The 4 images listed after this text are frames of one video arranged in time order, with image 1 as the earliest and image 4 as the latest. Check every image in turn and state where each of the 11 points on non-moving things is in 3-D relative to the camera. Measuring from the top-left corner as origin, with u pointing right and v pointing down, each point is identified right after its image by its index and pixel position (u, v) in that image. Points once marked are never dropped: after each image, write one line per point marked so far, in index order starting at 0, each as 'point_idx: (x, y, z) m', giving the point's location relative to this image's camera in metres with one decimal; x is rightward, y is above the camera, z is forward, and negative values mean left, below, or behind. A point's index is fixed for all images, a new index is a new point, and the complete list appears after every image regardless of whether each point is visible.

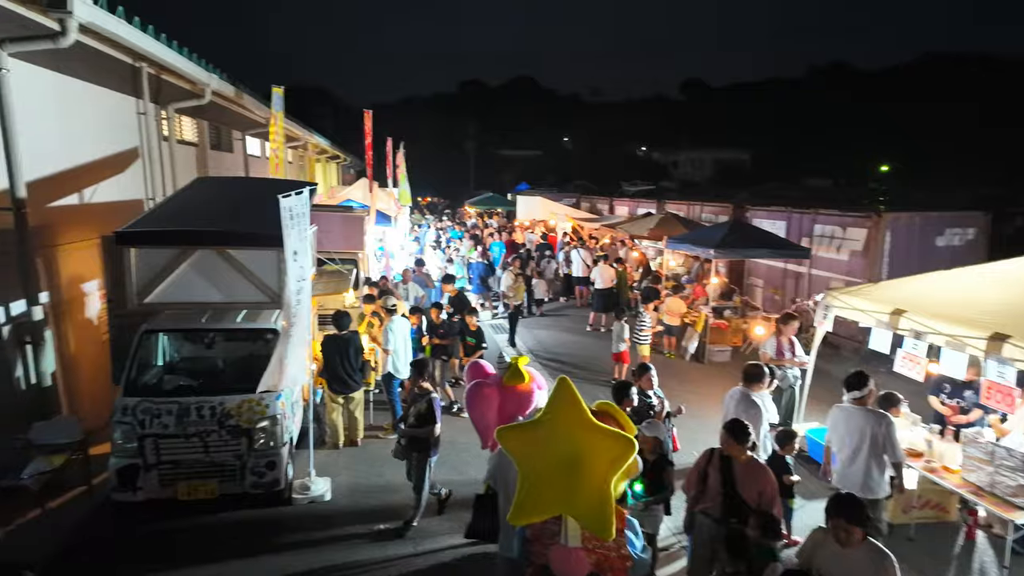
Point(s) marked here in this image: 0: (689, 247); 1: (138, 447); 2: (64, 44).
0: (+3.5, +0.8, +11.5) m
1: (-3.4, -1.5, +5.4) m
2: (-4.4, +2.4, +5.8) m
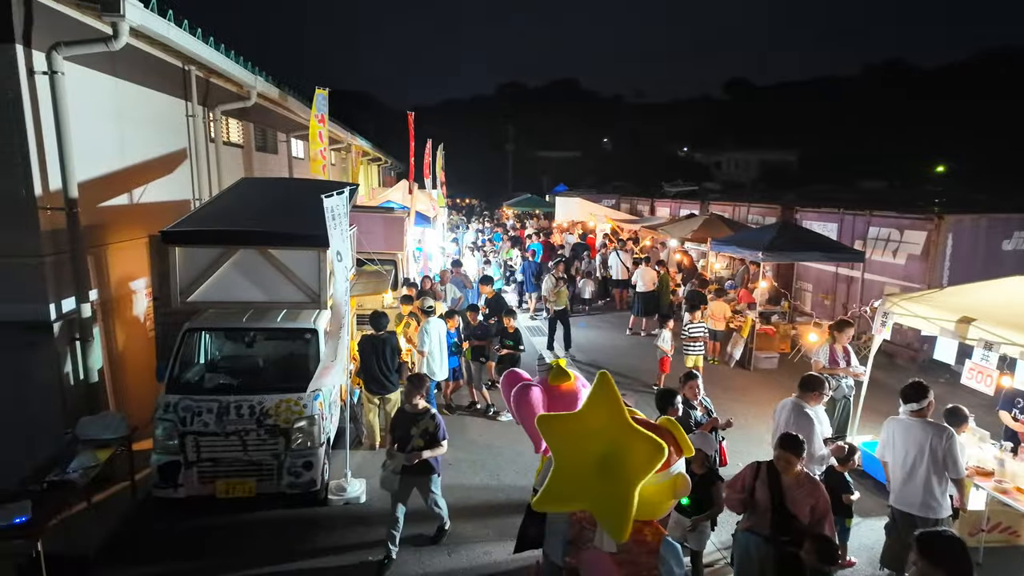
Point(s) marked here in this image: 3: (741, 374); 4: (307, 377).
0: (+4.2, +0.7, +11.1) m
1: (-3.1, -1.4, +5.5) m
2: (-4.0, +2.4, +6.0) m
3: (+4.1, -1.6, +10.6) m
4: (-2.1, -0.9, +6.1) m
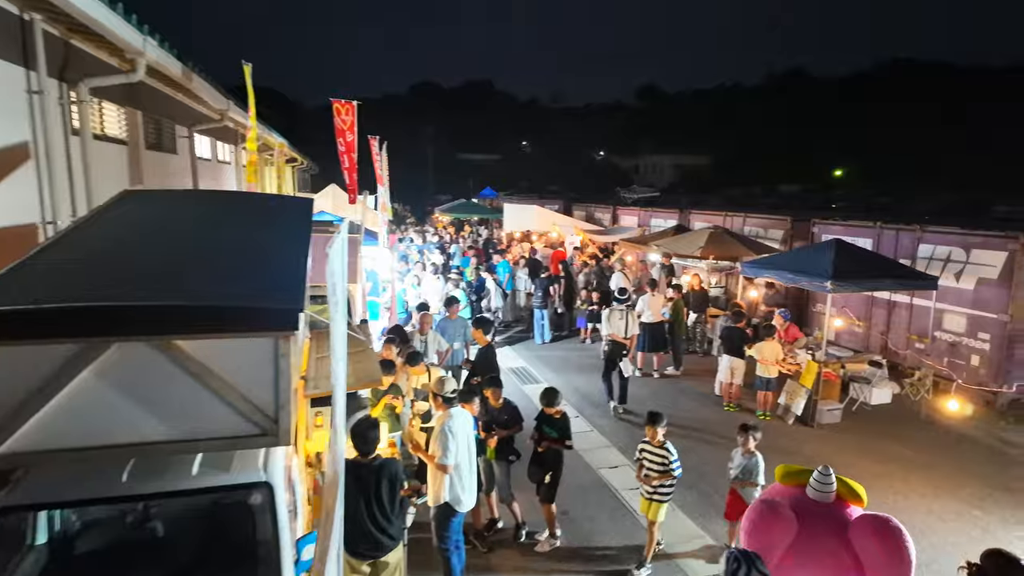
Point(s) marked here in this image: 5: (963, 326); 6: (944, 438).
0: (+4.1, +0.2, +9.0) m
1: (-2.2, -2.1, +2.5) m
2: (-3.3, +1.7, +2.8) m
3: (+4.2, -2.1, +8.5) m
4: (-1.3, -1.5, +3.2) m
5: (+7.2, -0.6, +9.6) m
6: (+6.0, -2.1, +8.3) m
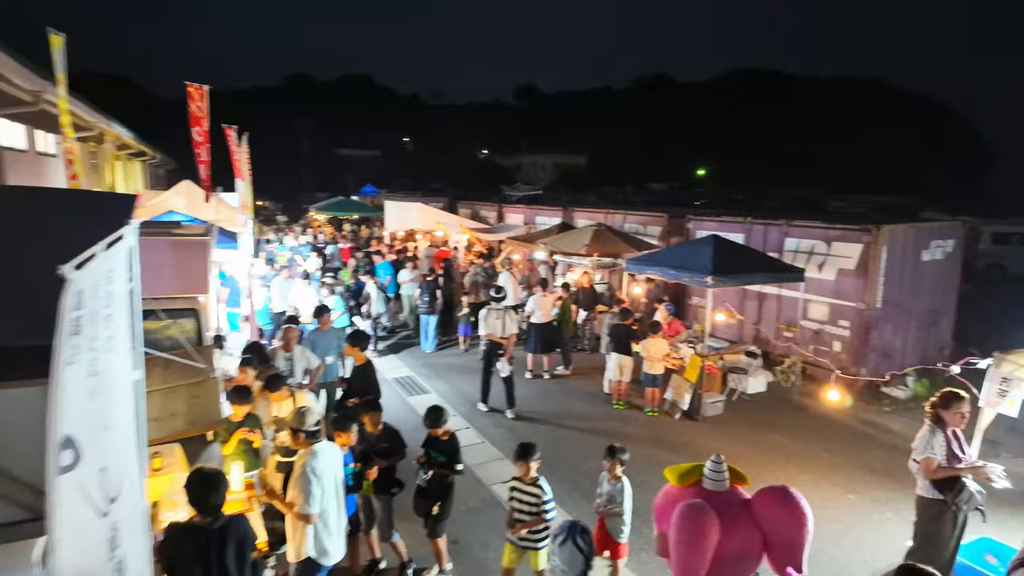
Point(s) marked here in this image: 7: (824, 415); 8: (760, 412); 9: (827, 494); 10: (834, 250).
0: (+2.4, +0.2, +9.1) m
1: (-2.6, -2.2, +1.4) m
2: (-3.8, +1.5, +1.6) m
3: (+2.6, -2.0, +8.6) m
4: (-1.8, -1.7, +2.3) m
5: (+5.3, -0.5, +10.2) m
6: (+4.4, -2.0, +8.7) m
7: (+4.7, -1.9, +9.0) m
8: (+3.8, -1.9, +9.2) m
9: (+3.5, -2.3, +6.7) m
10: (+5.3, +0.6, +9.9) m
